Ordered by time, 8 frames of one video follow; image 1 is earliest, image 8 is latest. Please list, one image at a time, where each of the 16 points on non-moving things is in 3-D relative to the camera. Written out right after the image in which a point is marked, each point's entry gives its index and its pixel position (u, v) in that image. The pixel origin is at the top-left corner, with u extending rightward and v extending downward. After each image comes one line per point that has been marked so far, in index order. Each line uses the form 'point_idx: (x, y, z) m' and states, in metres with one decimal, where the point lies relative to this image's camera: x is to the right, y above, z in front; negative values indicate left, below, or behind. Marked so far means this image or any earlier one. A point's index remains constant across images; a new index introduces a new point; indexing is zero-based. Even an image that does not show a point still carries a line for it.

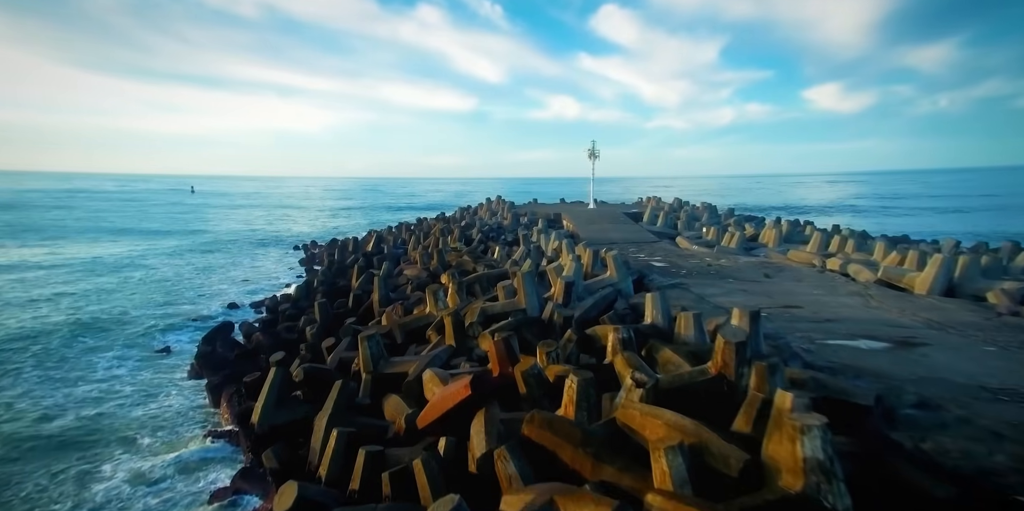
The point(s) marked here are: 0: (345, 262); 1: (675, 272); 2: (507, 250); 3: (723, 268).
0: (-4.2, -0.3, +13.1) m
1: (+2.7, -0.3, +8.4) m
2: (-0.1, +0.1, +11.8) m
3: (+3.5, -0.2, +8.5) m
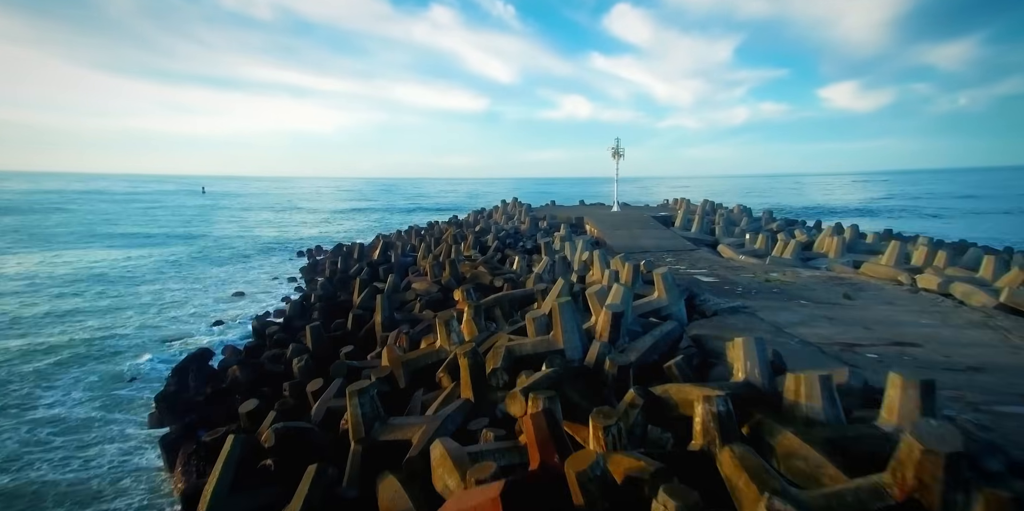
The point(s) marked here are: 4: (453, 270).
0: (-3.8, -0.5, +11.9) m
1: (+3.0, -0.5, +7.0) m
2: (+0.3, -0.1, +10.6) m
3: (+3.9, -0.4, +7.2) m
4: (-1.2, -0.4, +10.1) m
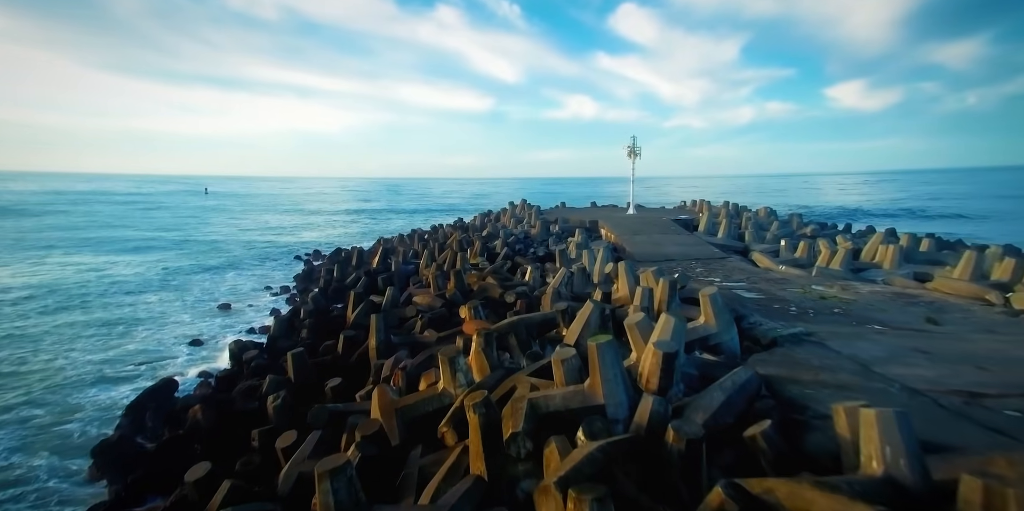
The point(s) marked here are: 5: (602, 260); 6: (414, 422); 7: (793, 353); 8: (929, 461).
0: (-3.5, -0.6, +11.0) m
1: (+3.2, -0.6, +6.0) m
2: (+0.5, -0.3, +9.6) m
3: (+4.1, -0.6, +6.2) m
4: (-0.9, -0.6, +9.1) m
5: (+1.6, -0.1, +8.8) m
6: (-0.8, -1.3, +4.0) m
7: (+2.5, -0.9, +4.6) m
8: (+1.9, -1.0, +2.3) m
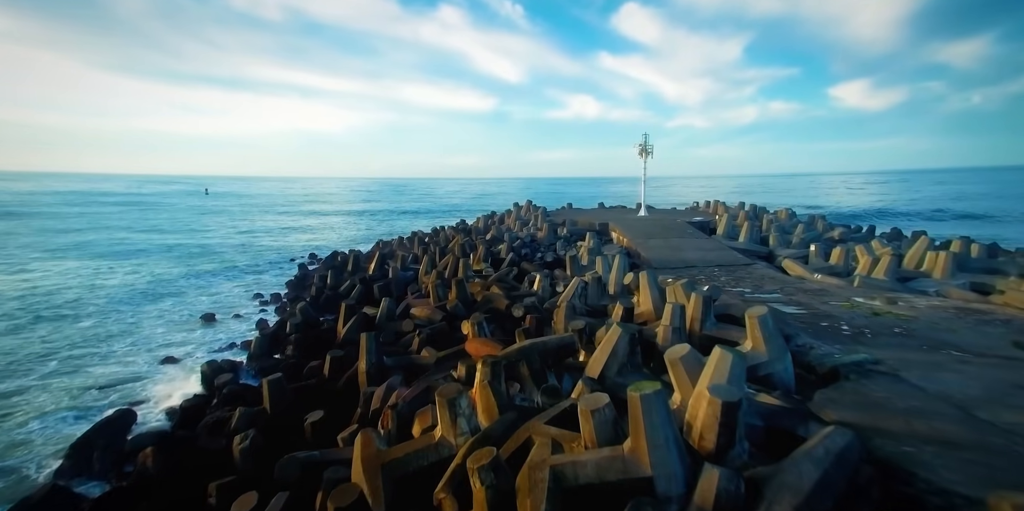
0: (-3.4, -0.7, +10.2) m
1: (+3.3, -0.8, +5.2) m
2: (+0.7, -0.4, +8.8) m
3: (+4.2, -0.7, +5.4) m
4: (-0.8, -0.7, +8.4) m
5: (+1.7, -0.2, +8.0) m
6: (-0.7, -1.4, +3.2) m
7: (+2.6, -1.0, +3.8) m
8: (+2.0, -1.1, +1.5) m
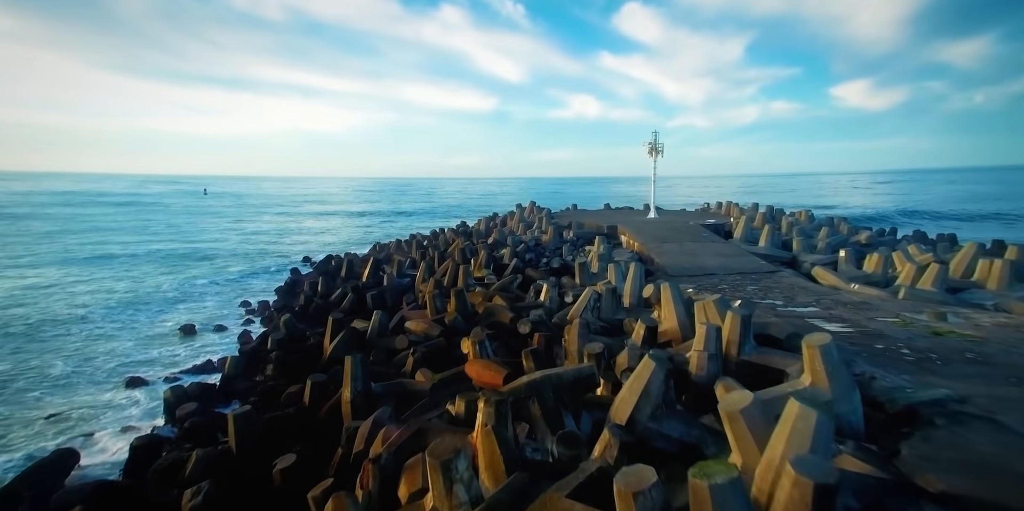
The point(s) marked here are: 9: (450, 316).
0: (-3.3, -0.8, +9.5) m
1: (+3.4, -0.9, +4.5) m
2: (+0.7, -0.5, +8.0) m
3: (+4.3, -0.8, +4.6) m
4: (-0.8, -0.8, +7.6) m
5: (+1.7, -0.3, +7.3) m
6: (-0.6, -1.5, +2.5) m
7: (+2.7, -1.1, +3.0) m
8: (+2.0, -1.2, +0.8) m
9: (-0.9, -0.9, +7.3) m
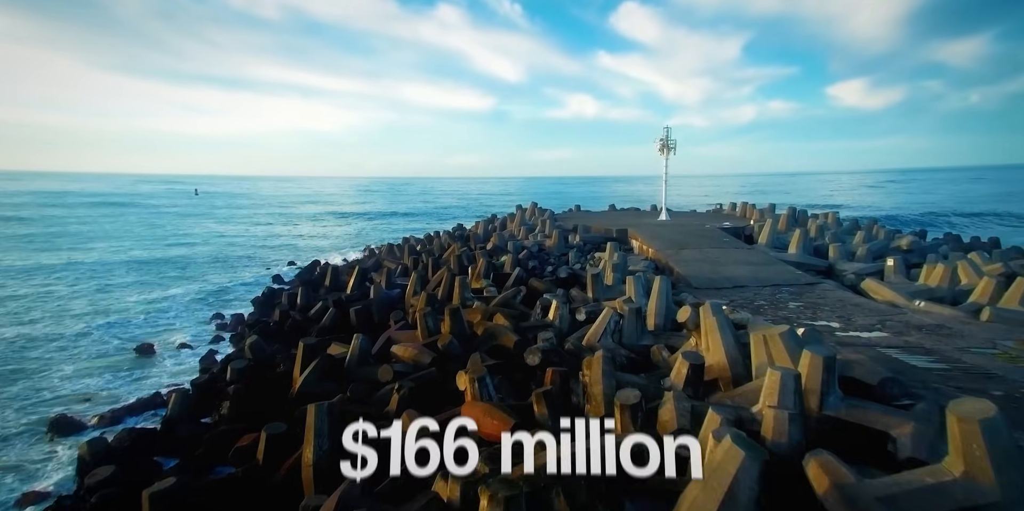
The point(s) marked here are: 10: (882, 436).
0: (-3.3, -1.0, +8.3) m
1: (+3.4, -1.0, +3.4) m
2: (+0.8, -0.7, +6.9) m
3: (+4.3, -1.0, +3.5) m
4: (-0.7, -0.9, +6.5) m
5: (+1.8, -0.5, +6.2) m
6: (-0.5, -1.7, +1.4) m
7: (+2.8, -1.2, +1.9) m
8: (+2.1, -1.3, -0.3) m
9: (-0.8, -1.0, +6.2) m
10: (+2.3, -1.1, +3.1) m
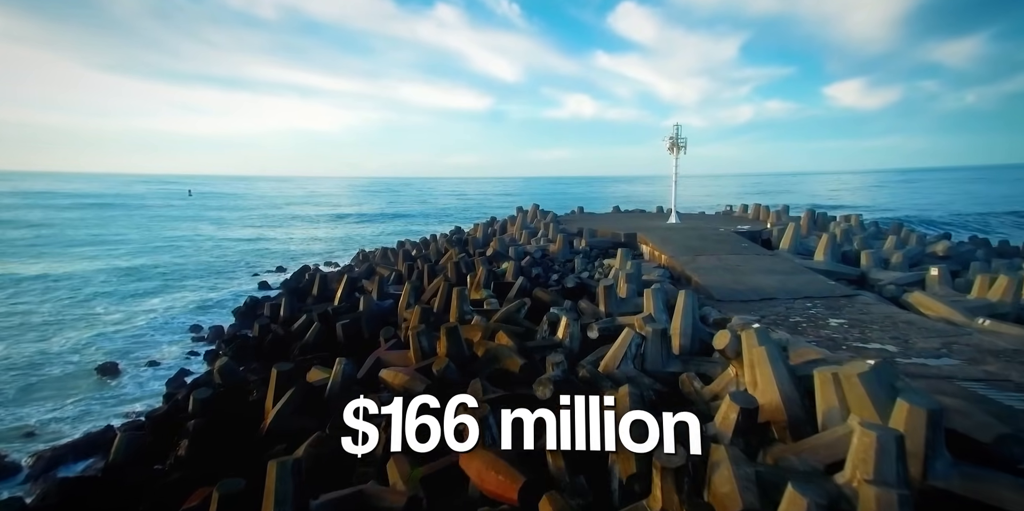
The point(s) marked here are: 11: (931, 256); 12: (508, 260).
0: (-3.3, -1.1, +7.6) m
1: (+3.5, -1.1, +2.6) m
2: (+0.8, -0.8, +6.2) m
3: (+4.4, -1.1, +2.8) m
4: (-0.6, -1.1, +5.8) m
5: (+1.8, -0.6, +5.4) m
6: (-0.5, -1.8, +0.6) m
7: (+2.8, -1.4, +1.2) m
8: (+2.2, -1.5, -1.1) m
9: (-0.8, -1.1, +5.4) m
10: (+2.3, -1.2, +2.4) m
11: (+7.0, 0.0, +8.4) m
12: (-0.1, -0.1, +10.0) m
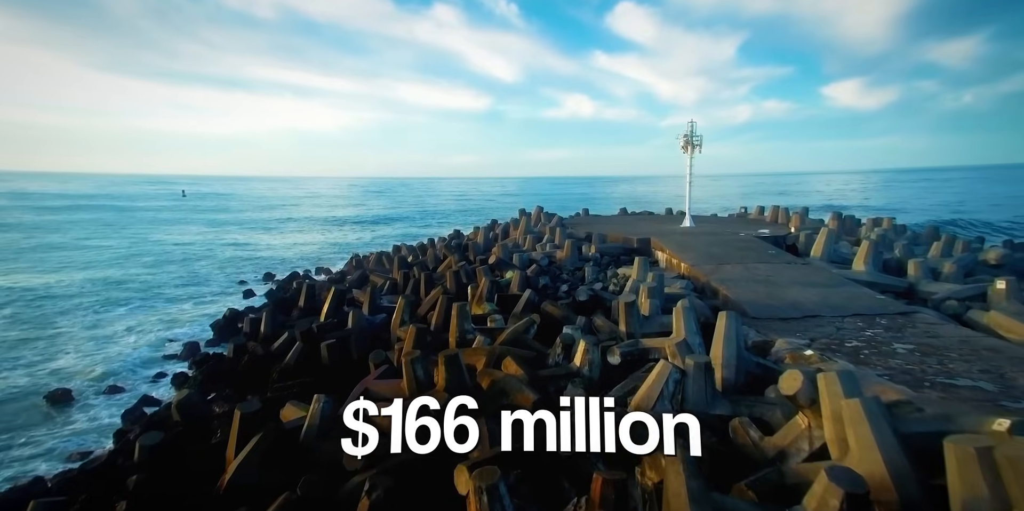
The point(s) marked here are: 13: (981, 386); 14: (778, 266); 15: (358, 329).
0: (-3.2, -1.3, +6.7) m
1: (+3.6, -1.3, +1.8) m
2: (+0.9, -1.0, +5.3) m
3: (+4.5, -1.2, +1.9) m
4: (-0.5, -1.2, +4.9) m
5: (+1.9, -0.8, +4.5) m
6: (-0.4, -2.0, -0.2) m
7: (+2.9, -1.5, +0.3) m
8: (+2.3, -1.6, -1.9) m
9: (-0.7, -1.3, +4.6) m
10: (+2.4, -1.4, +1.5) m
11: (+7.1, -0.1, +7.6) m
12: (0.0, -0.2, +9.1) m
13: (+3.6, -1.0, +3.9) m
14: (+4.3, -0.2, +8.1) m
15: (-2.1, -1.0, +6.9) m
